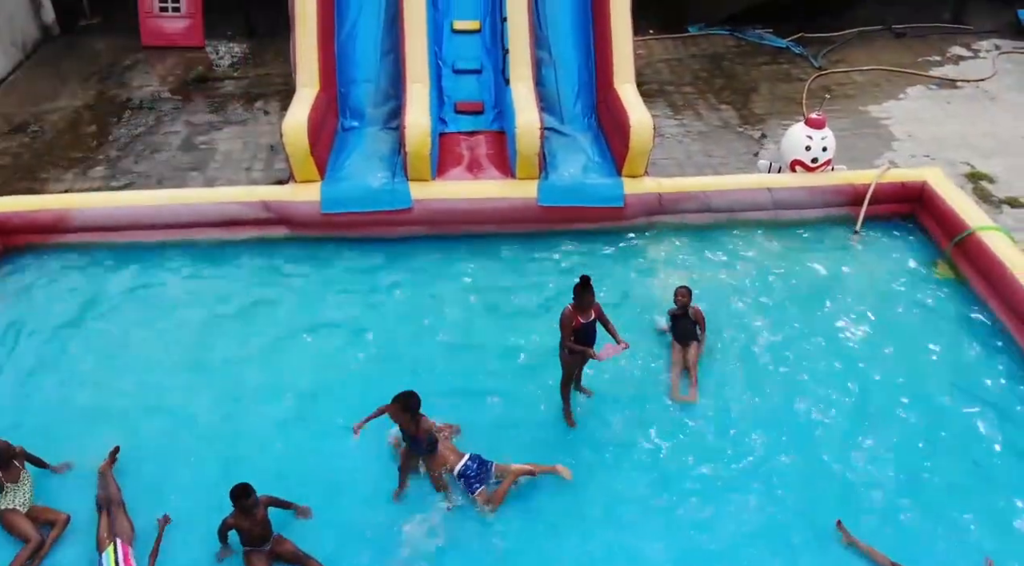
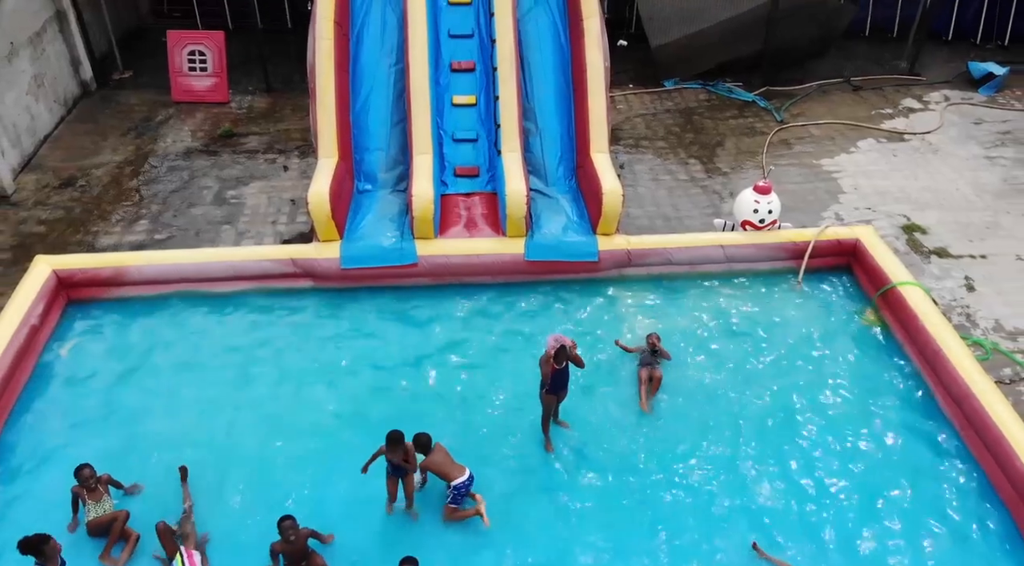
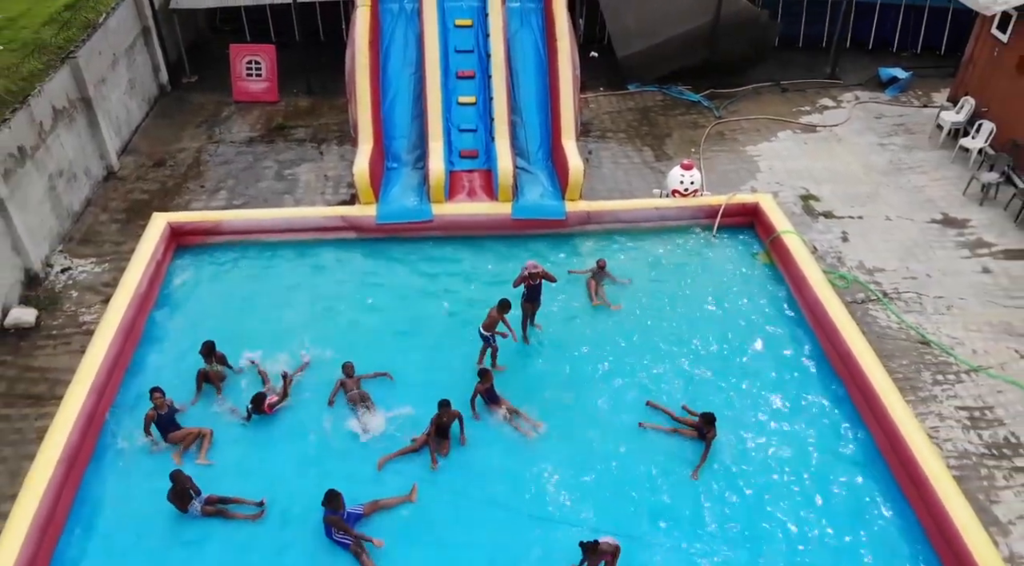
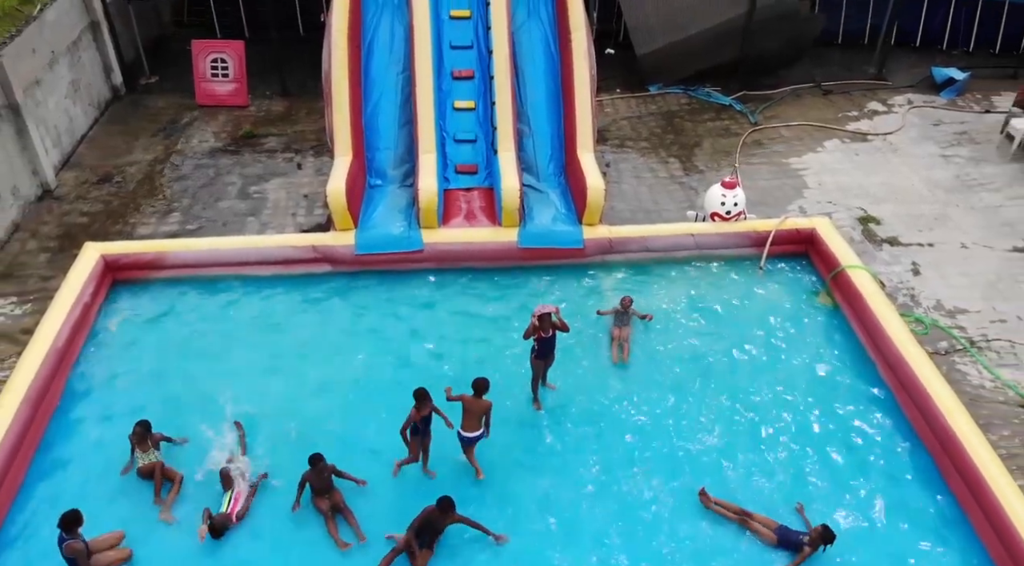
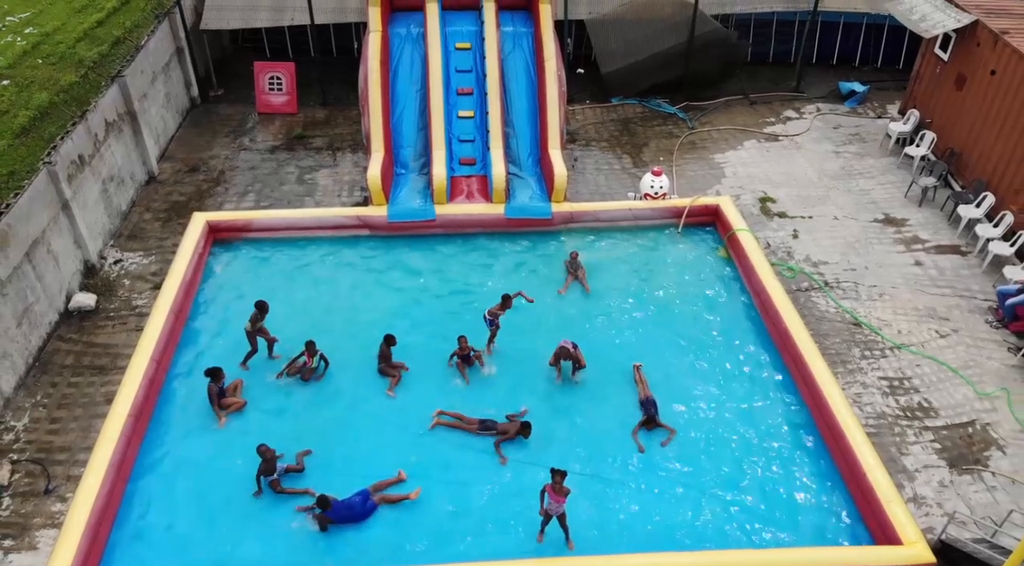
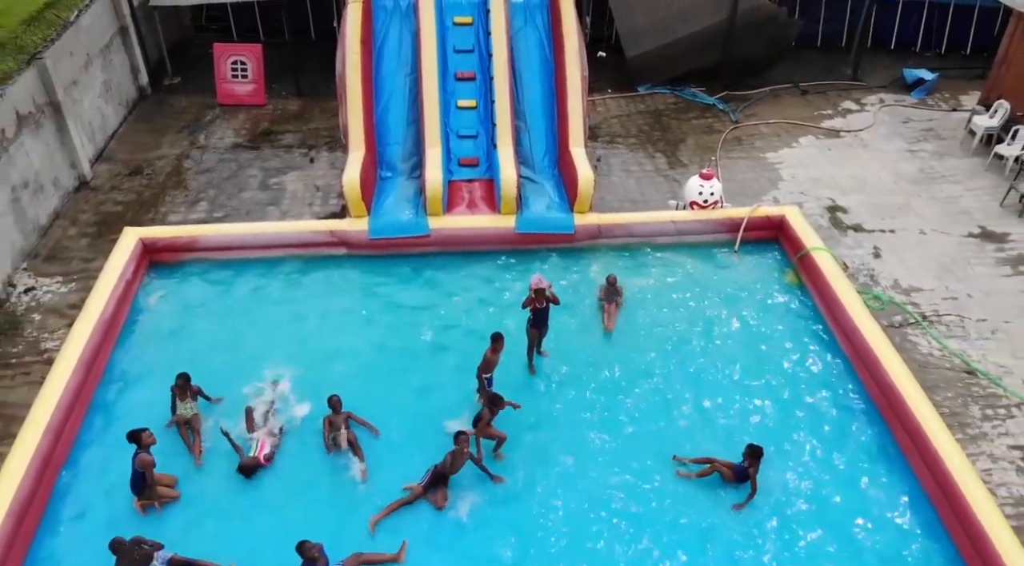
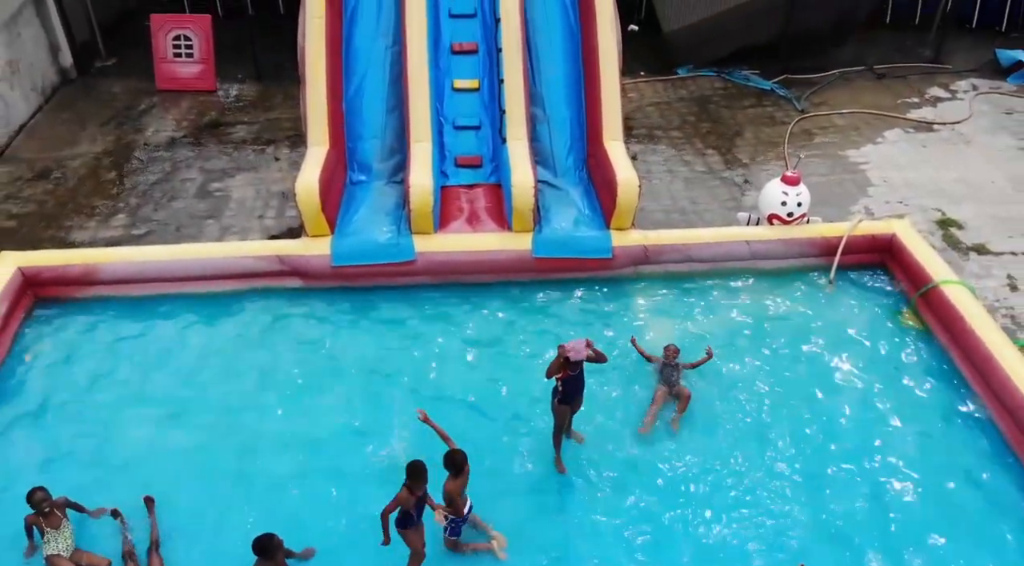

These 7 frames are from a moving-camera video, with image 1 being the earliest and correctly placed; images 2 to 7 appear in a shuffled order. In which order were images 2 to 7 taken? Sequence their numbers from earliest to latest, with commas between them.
7, 2, 4, 6, 3, 5
